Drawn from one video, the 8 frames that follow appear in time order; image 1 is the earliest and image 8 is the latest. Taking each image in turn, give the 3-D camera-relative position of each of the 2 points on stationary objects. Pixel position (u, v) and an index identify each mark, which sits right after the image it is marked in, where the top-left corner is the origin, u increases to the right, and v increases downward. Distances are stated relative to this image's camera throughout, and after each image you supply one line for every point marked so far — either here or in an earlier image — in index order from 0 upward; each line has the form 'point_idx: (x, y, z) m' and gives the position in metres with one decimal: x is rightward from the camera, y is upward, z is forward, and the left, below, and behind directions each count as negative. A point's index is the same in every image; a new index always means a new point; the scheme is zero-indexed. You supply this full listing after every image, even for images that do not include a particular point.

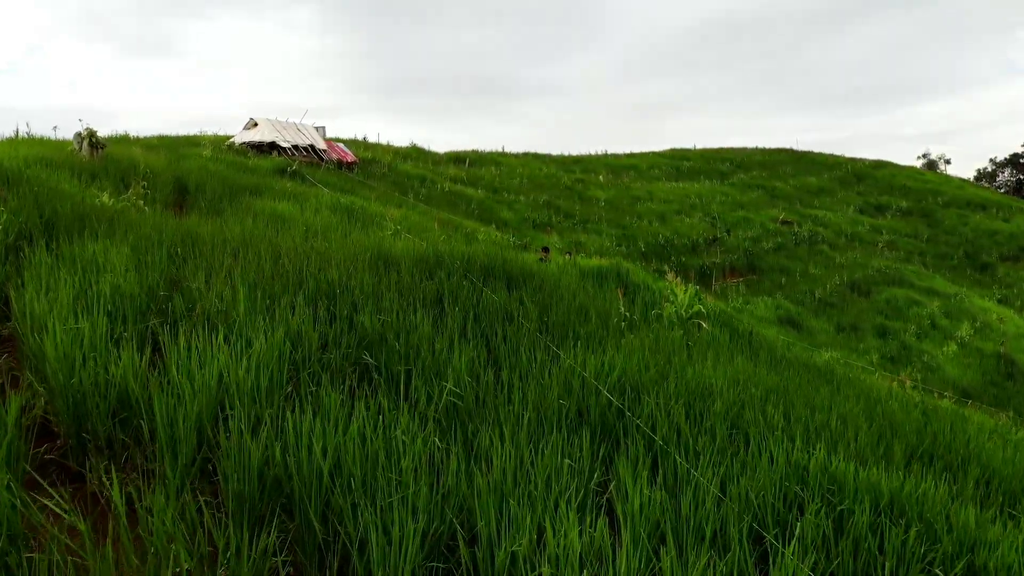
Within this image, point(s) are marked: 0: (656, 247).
0: (+2.3, +0.7, +13.7) m
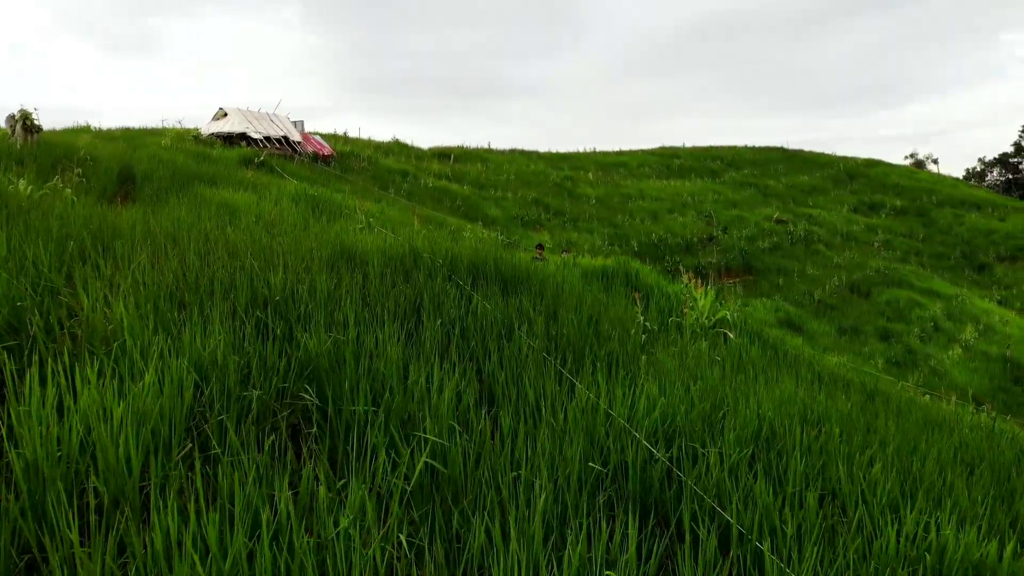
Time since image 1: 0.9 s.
0: (+2.1, +0.6, +13.1) m
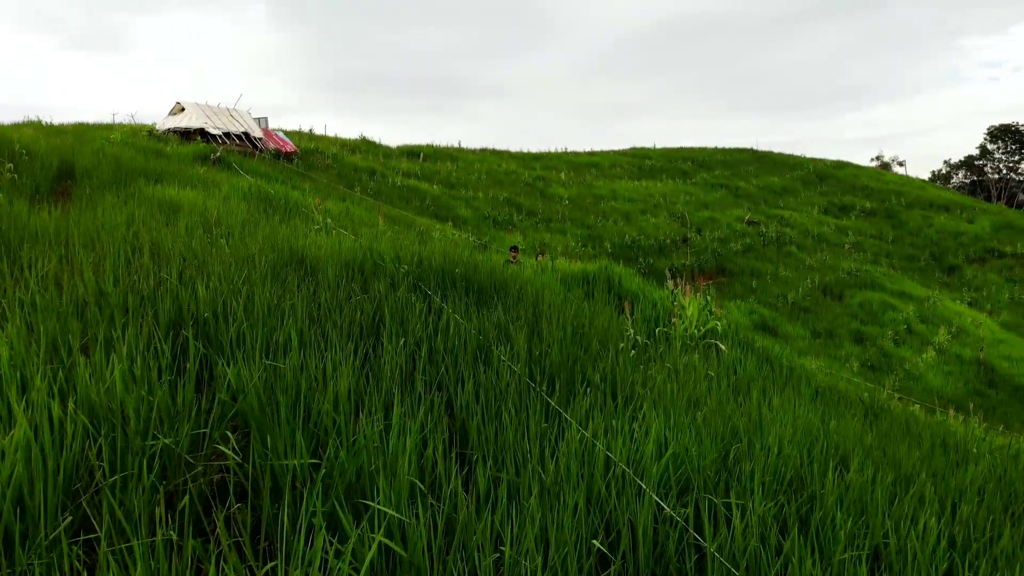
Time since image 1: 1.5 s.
0: (+1.6, +0.6, +12.8) m
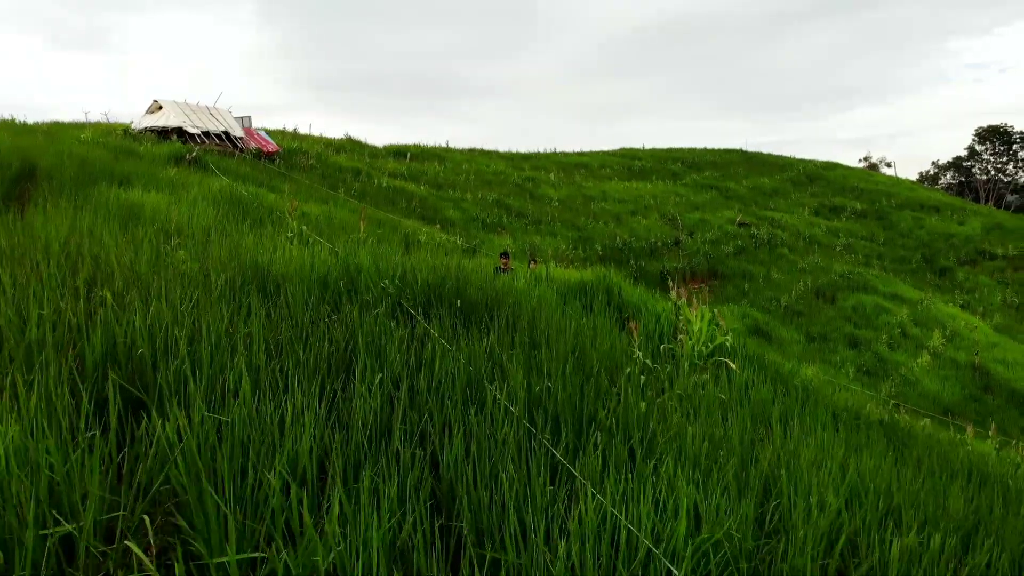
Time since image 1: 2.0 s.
0: (+1.5, +0.6, +12.5) m
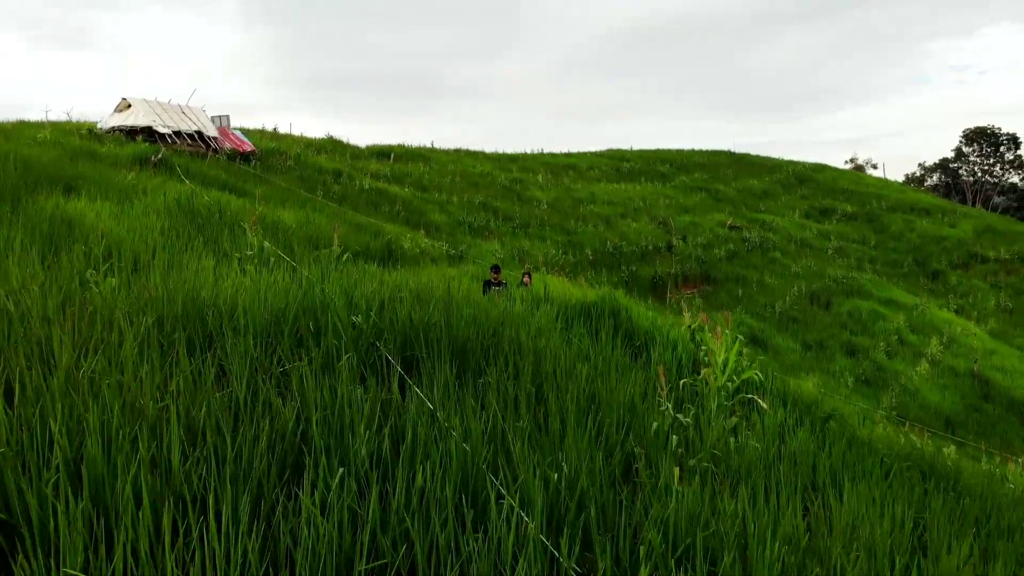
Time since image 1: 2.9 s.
0: (+1.3, +0.5, +12.1) m
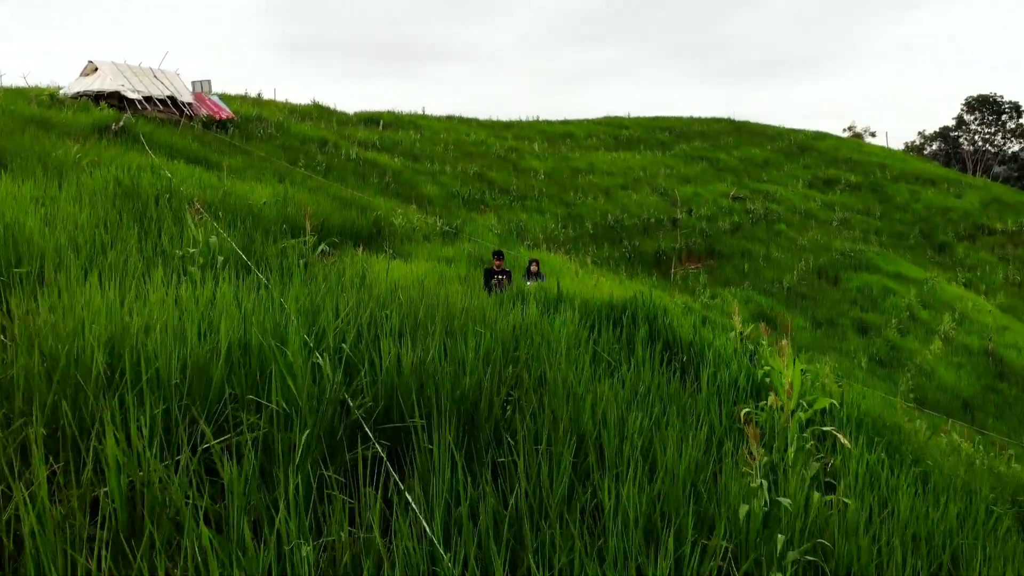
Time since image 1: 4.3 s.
0: (+1.2, +0.8, +11.5) m
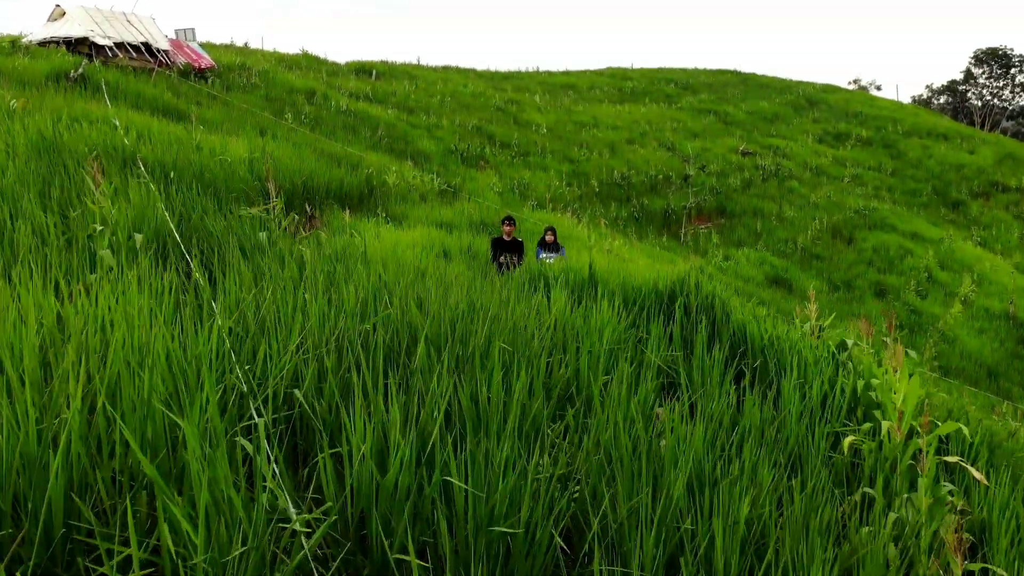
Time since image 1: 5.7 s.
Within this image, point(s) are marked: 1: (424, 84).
0: (+1.3, +1.3, +10.9) m
1: (-1.4, +3.3, +14.0) m
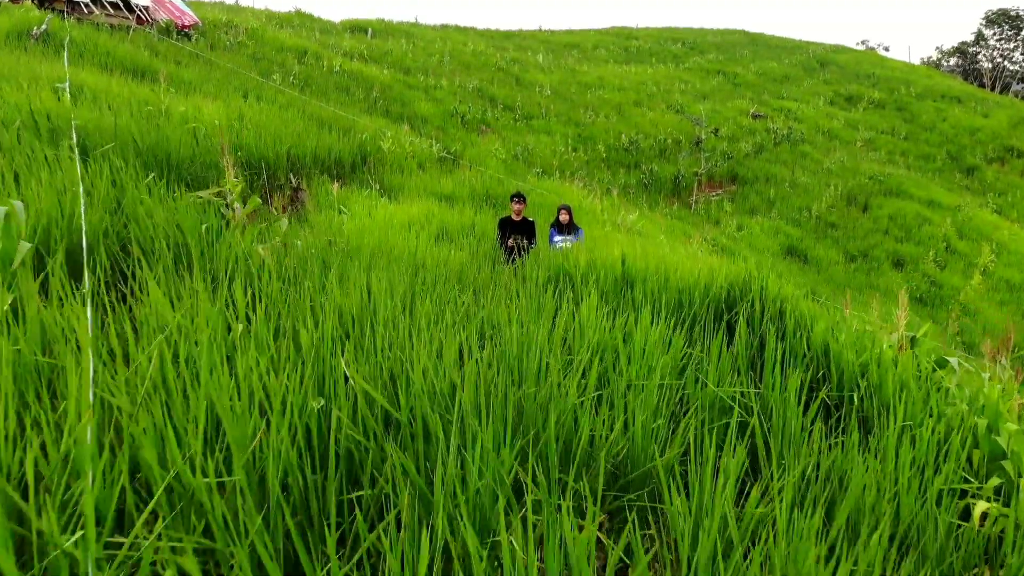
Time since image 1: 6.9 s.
0: (+1.3, +1.7, +10.4) m
1: (-1.4, +3.8, +13.5) m
